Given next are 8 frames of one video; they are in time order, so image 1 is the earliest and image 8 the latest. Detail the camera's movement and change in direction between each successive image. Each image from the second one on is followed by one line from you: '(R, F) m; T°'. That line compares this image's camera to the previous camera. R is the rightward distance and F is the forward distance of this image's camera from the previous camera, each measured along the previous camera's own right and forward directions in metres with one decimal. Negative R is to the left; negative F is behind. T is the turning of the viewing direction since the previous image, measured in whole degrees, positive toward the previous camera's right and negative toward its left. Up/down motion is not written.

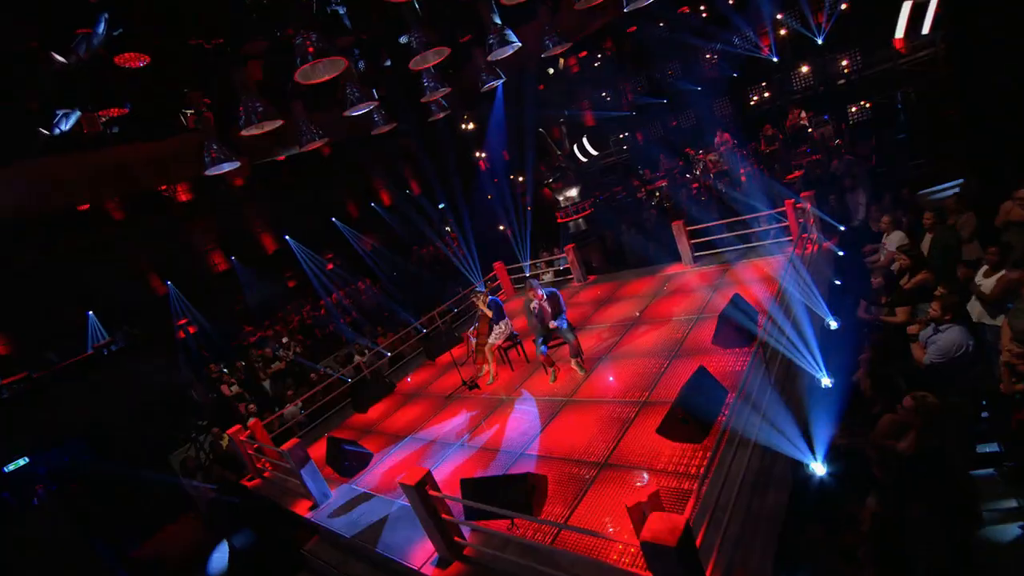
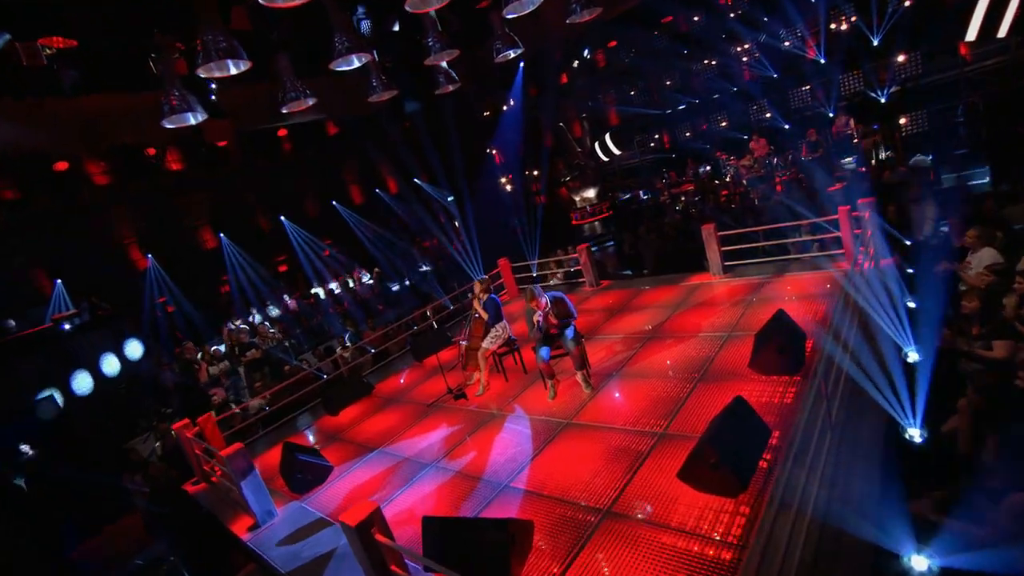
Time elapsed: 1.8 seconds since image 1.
(+0.1, +1.6) m; -1°
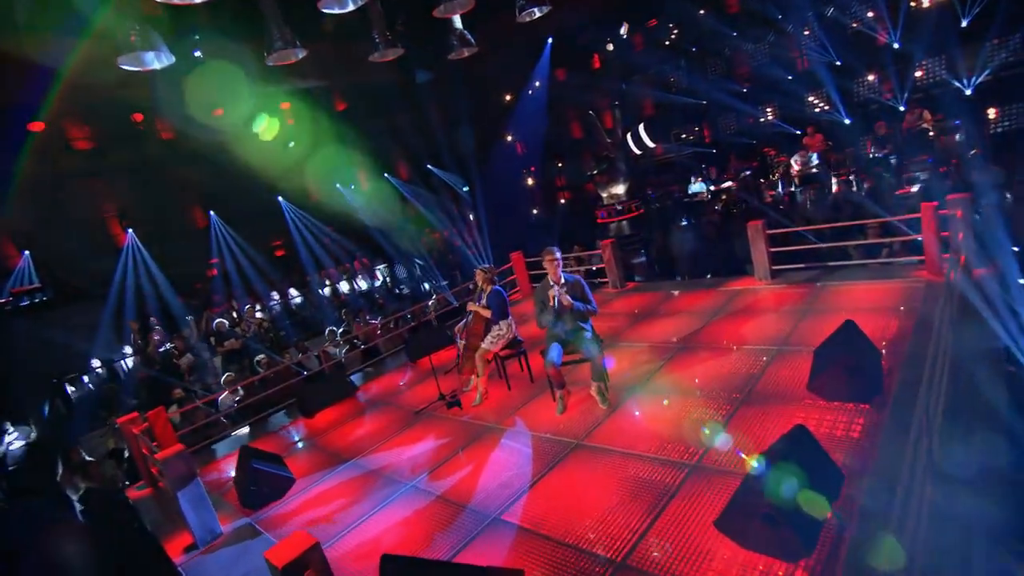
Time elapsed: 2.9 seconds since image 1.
(+0.1, +1.5) m; -2°
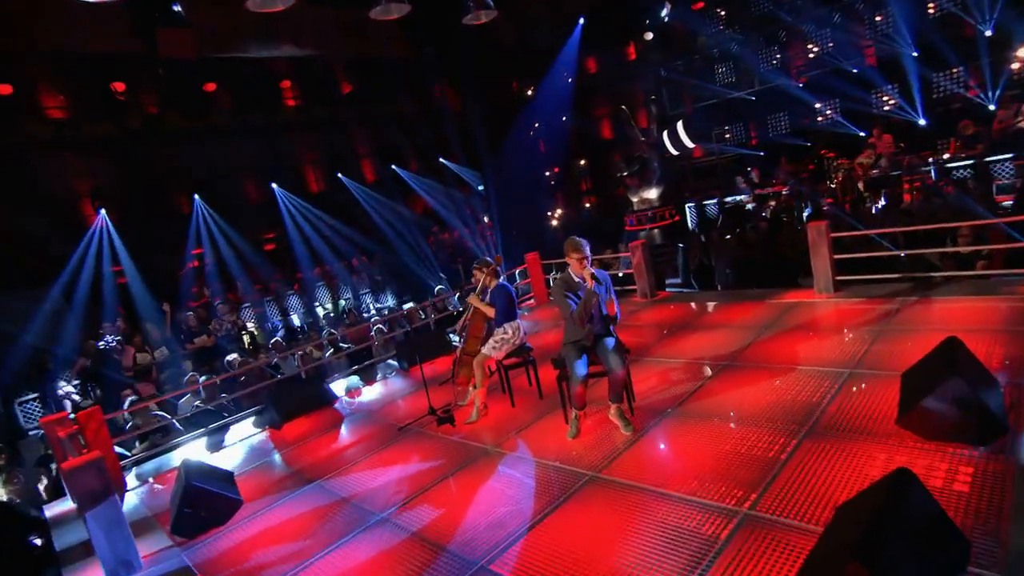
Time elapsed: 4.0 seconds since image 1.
(+0.1, +1.5) m; -1°
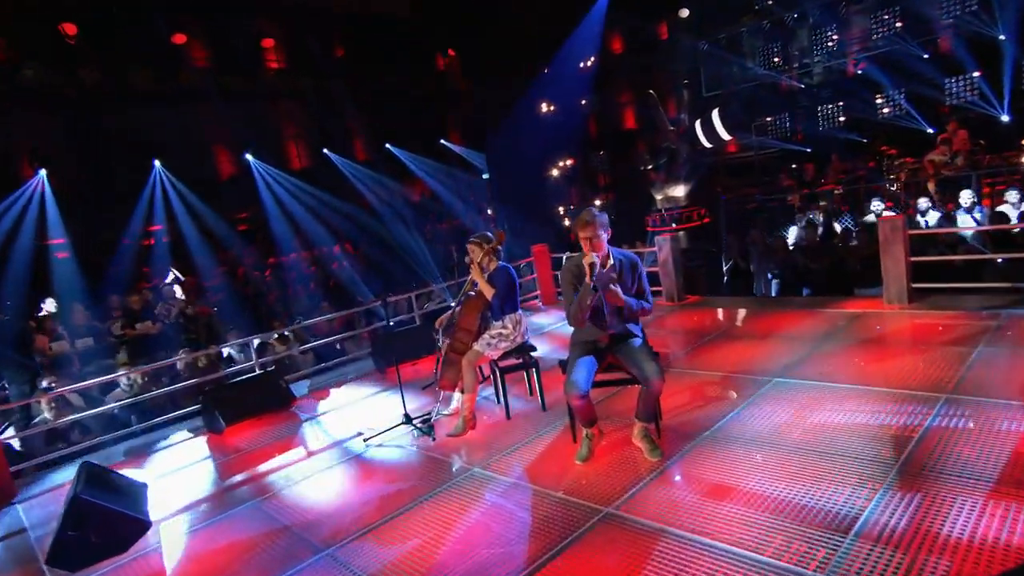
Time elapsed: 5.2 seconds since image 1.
(0.0, +1.5) m; 0°
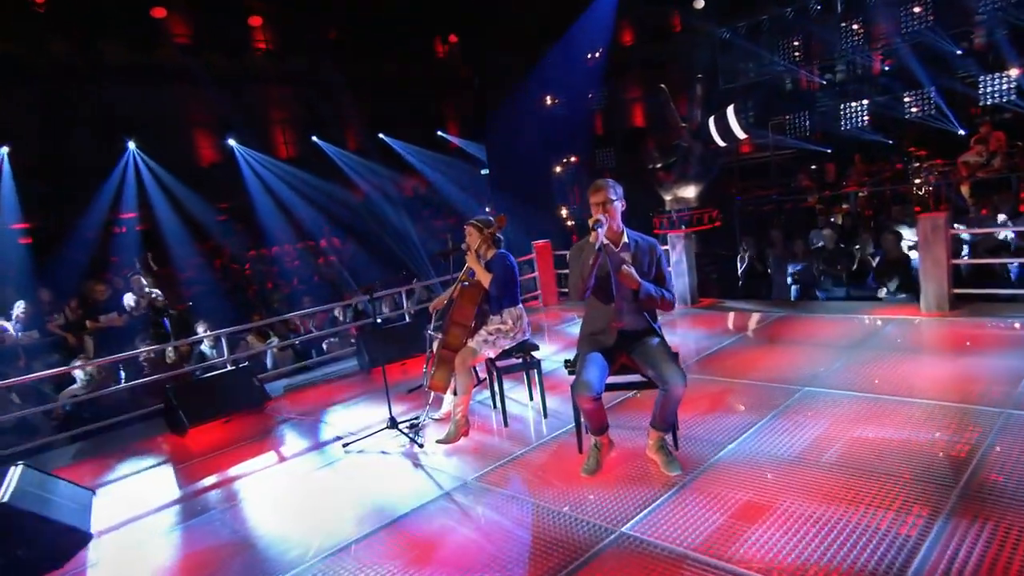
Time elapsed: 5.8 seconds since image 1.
(-0.1, +0.6) m; +1°
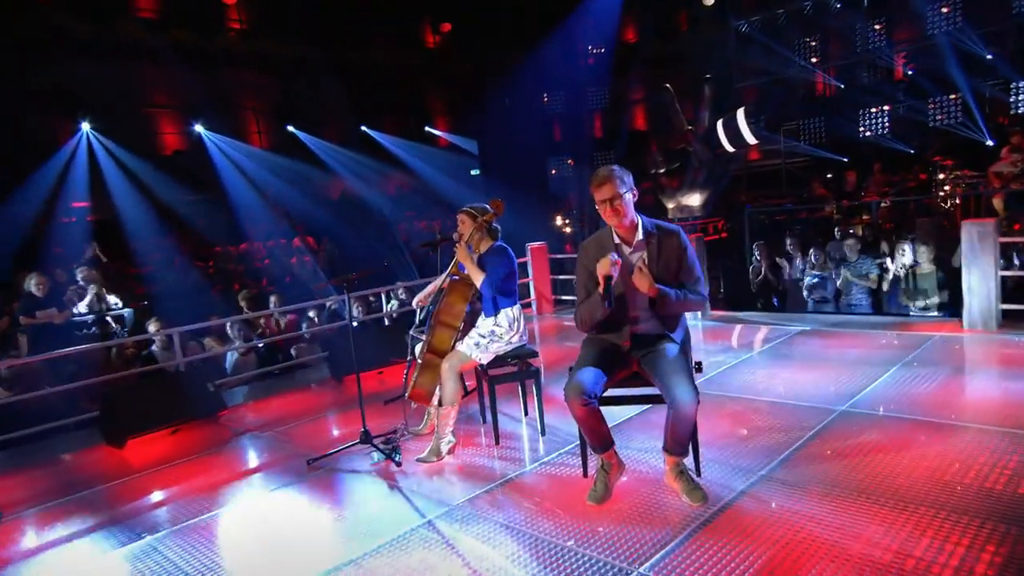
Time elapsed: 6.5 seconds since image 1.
(-0.1, +0.7) m; +1°
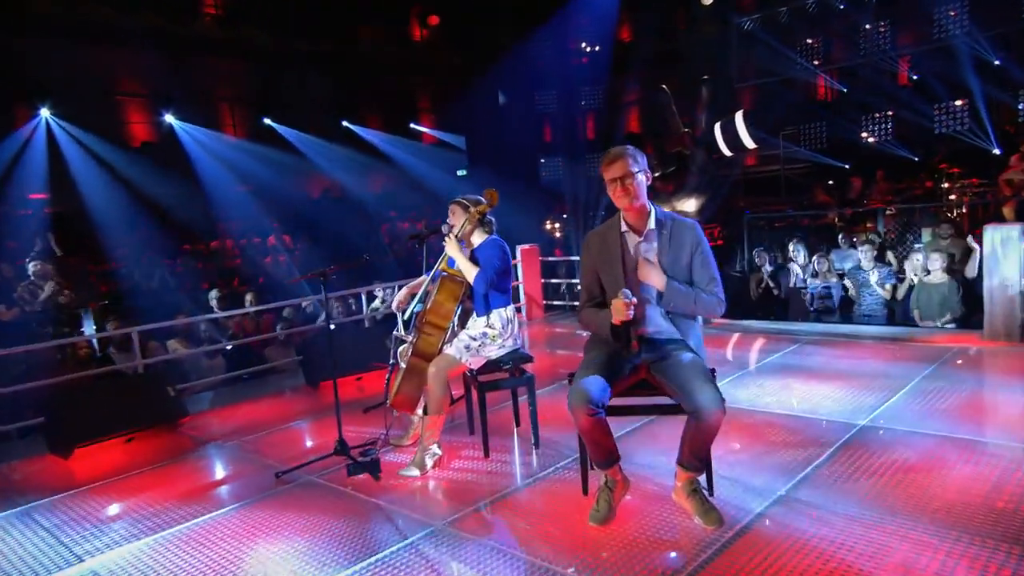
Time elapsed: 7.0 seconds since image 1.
(-0.1, +0.4) m; +1°
